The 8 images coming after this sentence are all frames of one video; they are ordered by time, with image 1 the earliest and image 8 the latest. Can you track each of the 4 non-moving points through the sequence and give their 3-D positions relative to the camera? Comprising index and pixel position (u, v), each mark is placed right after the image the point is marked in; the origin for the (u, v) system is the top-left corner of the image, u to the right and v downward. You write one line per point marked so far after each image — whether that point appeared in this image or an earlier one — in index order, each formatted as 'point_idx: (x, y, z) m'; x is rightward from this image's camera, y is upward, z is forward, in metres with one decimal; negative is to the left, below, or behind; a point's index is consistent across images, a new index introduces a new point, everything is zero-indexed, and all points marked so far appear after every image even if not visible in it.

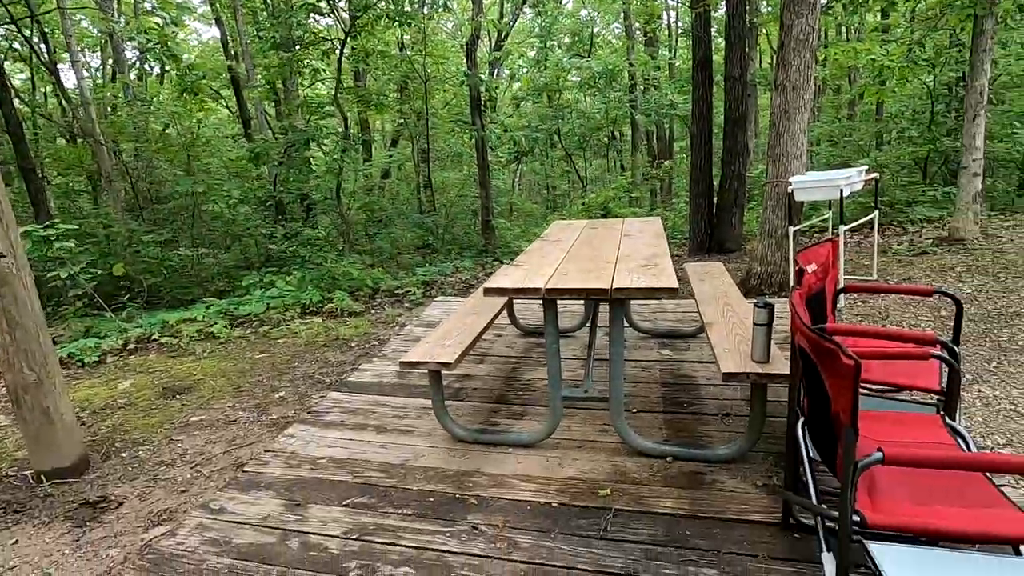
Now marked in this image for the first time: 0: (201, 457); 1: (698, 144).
0: (-1.8, -1.0, +3.1) m
1: (+2.7, +2.1, +7.8) m
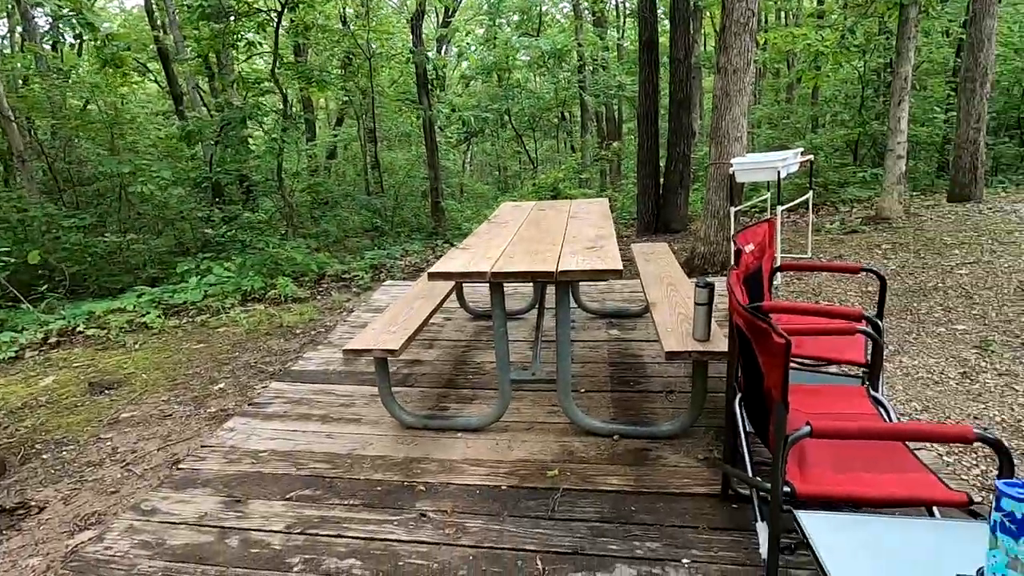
0: (-2.1, -0.9, +2.9) m
1: (+2.0, +2.4, +7.9) m
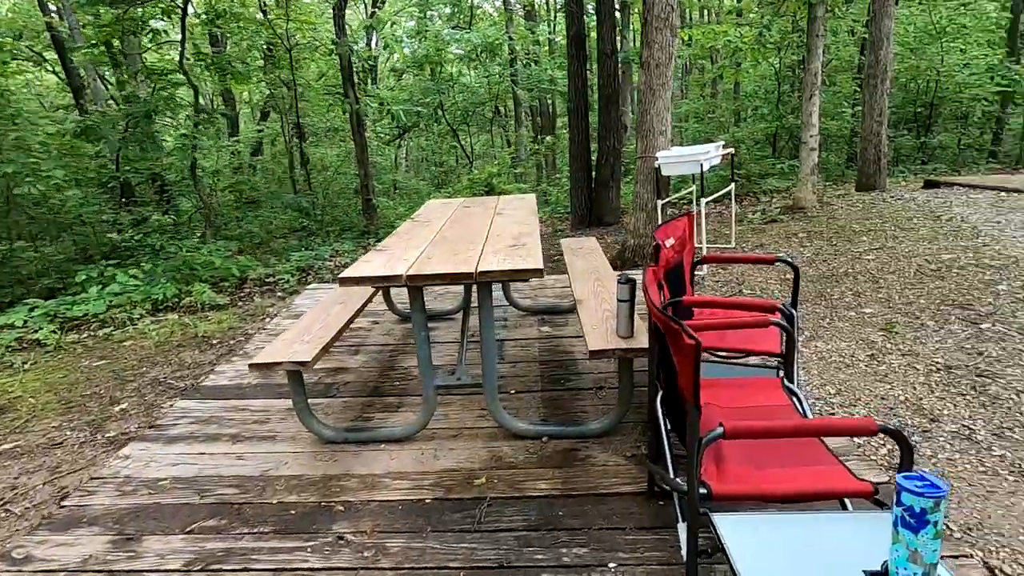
0: (-2.4, -1.0, +2.6) m
1: (+1.0, +2.5, +8.0) m
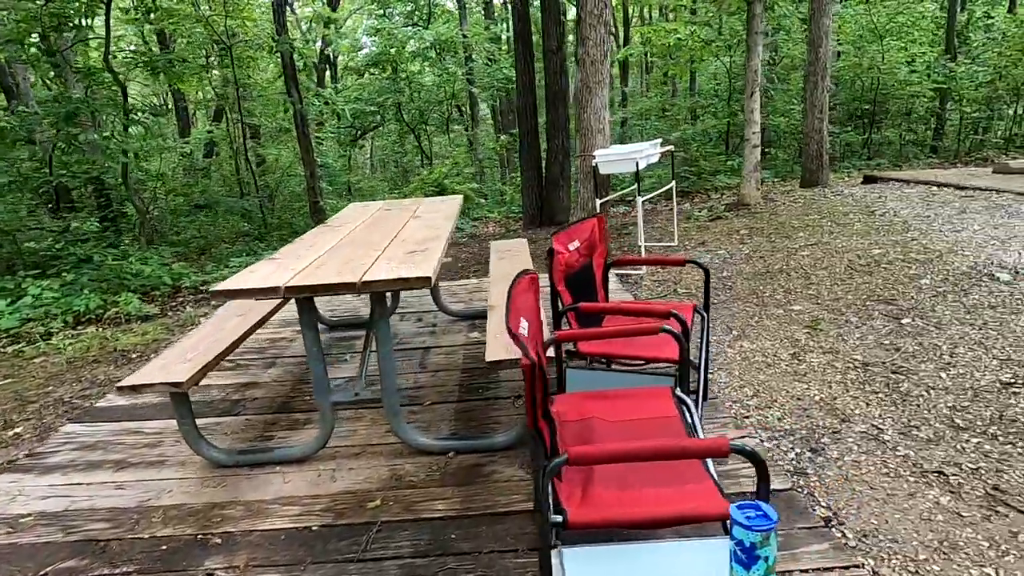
0: (-2.8, -1.1, +2.3) m
1: (+0.2, +2.5, +7.9) m
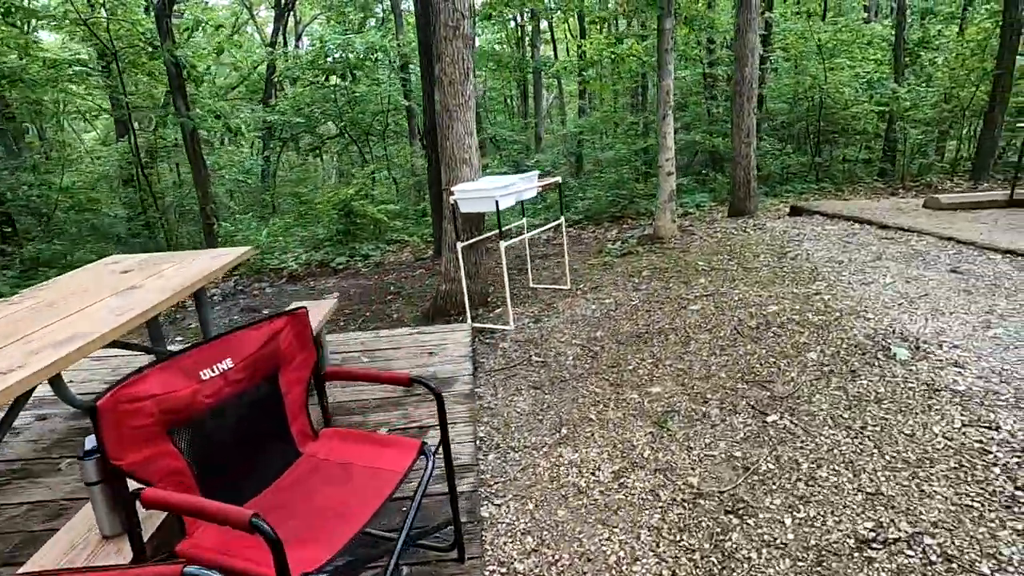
0: (-3.9, -1.5, +1.5) m
1: (-1.1, +2.0, +7.2) m
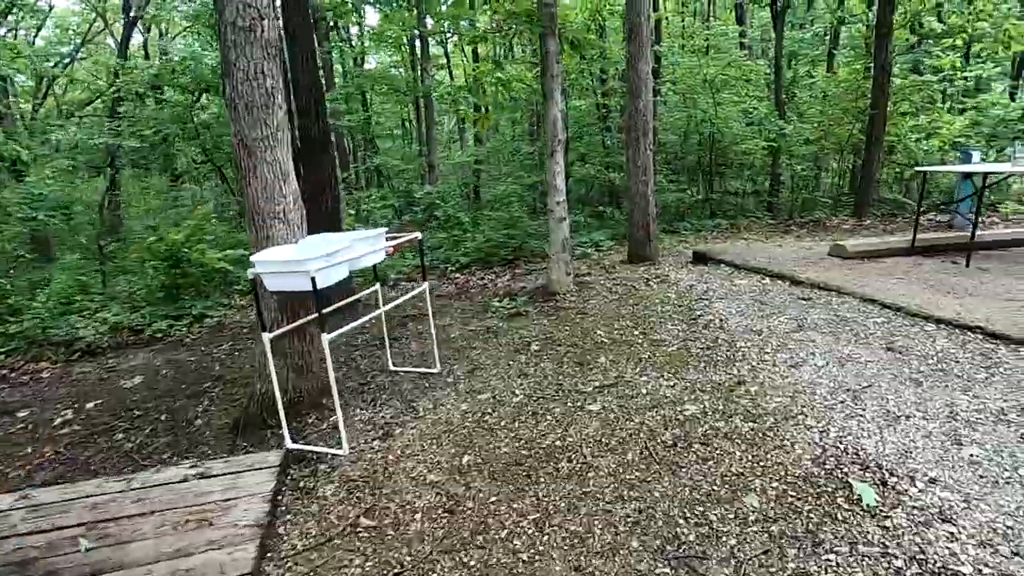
0: (-4.3, -2.1, -0.4) m
1: (-2.6, +1.3, +5.8) m
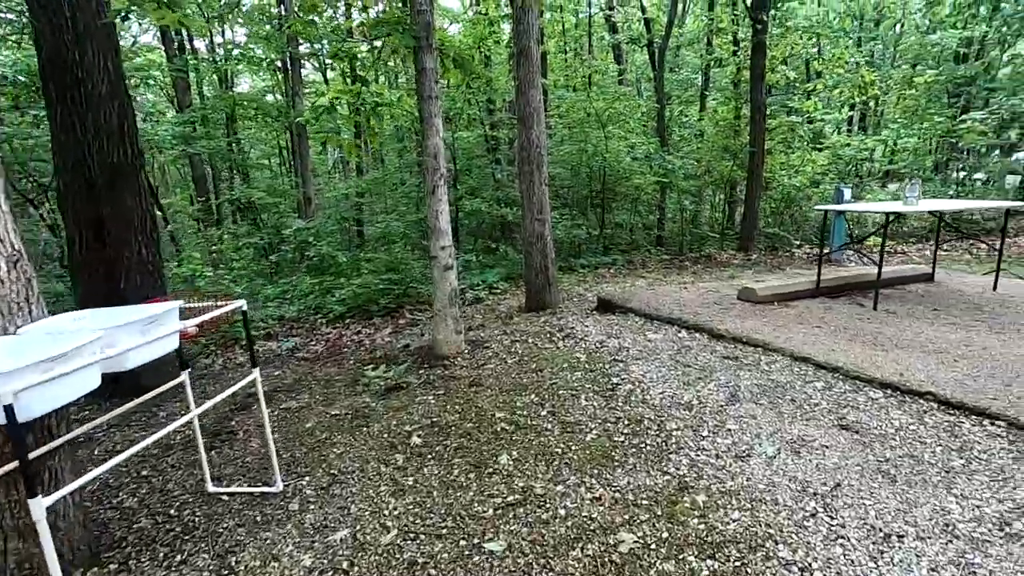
0: (-4.0, -2.4, -2.2) m
1: (-3.7, +0.6, +4.4) m
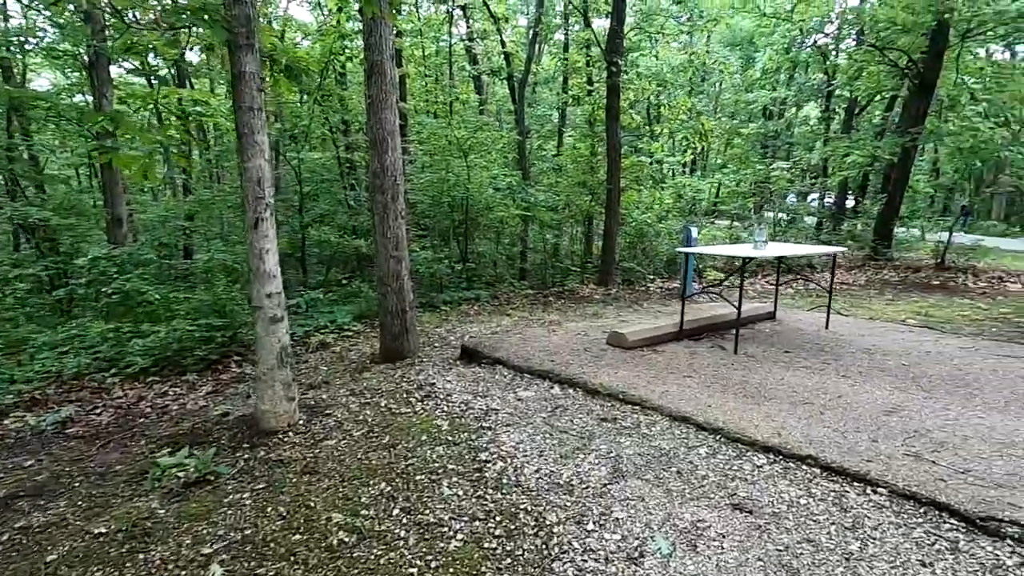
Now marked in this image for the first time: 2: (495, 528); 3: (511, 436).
0: (-3.2, -2.4, -3.8) m
1: (-4.6, +0.3, +2.8) m
2: (-0.1, -1.1, +2.4) m
3: (0.0, -0.9, +3.1) m
